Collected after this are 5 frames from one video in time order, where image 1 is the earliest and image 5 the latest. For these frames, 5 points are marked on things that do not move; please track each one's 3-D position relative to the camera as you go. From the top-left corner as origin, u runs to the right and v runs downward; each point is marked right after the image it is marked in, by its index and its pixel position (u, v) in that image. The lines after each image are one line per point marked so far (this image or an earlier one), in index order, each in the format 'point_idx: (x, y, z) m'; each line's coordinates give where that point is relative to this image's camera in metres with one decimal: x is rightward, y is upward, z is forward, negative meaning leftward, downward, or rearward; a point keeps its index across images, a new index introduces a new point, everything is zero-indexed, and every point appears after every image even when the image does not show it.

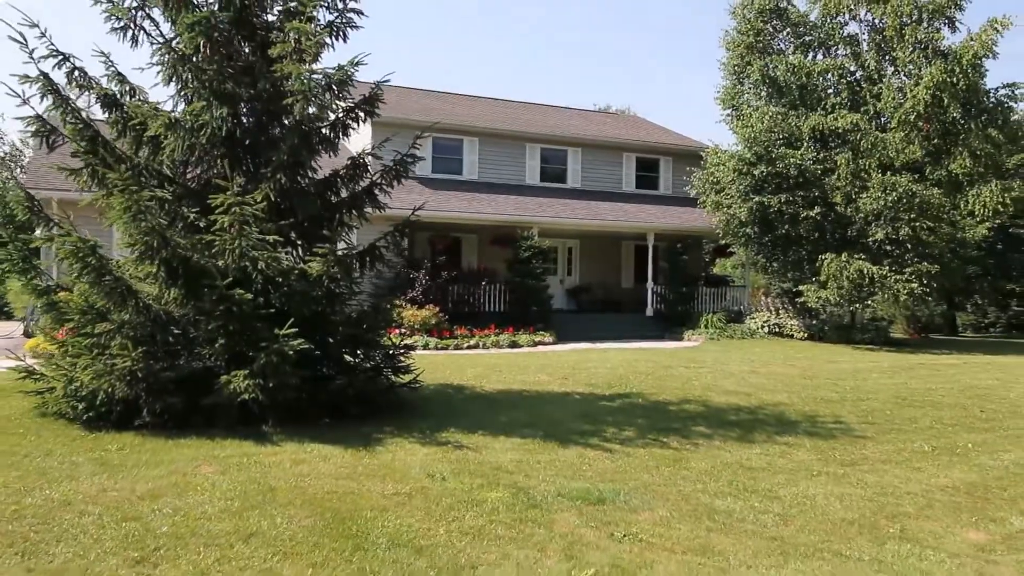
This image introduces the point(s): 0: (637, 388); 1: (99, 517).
0: (+1.5, -1.2, +9.7) m
1: (-2.1, -1.2, +4.0) m
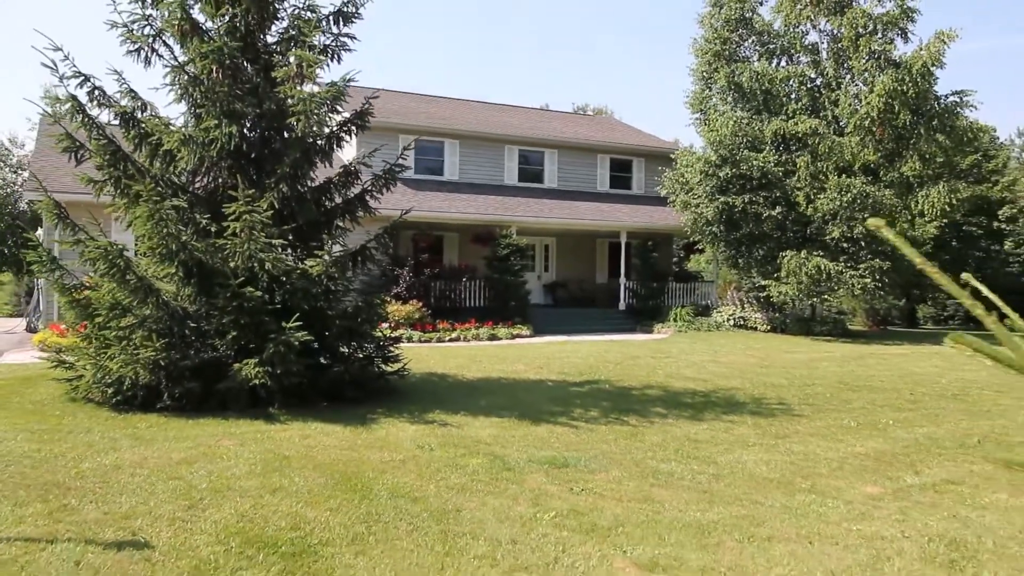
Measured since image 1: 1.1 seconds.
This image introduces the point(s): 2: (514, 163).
0: (+1.3, -1.2, +10.6) m
1: (-2.2, -1.2, +4.9) m
2: (+0.1, +3.1, +19.8) m
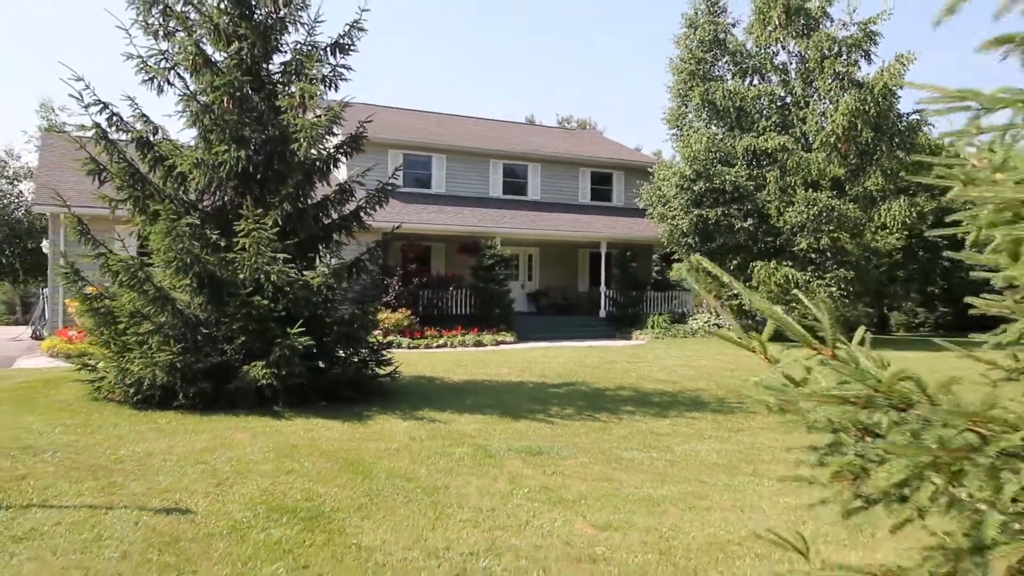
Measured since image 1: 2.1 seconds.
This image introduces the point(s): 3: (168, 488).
0: (+1.0, -1.3, +11.4) m
1: (-2.4, -1.2, +5.6) m
2: (-0.3, +2.9, +20.6) m
3: (-2.1, -1.2, +4.9) m
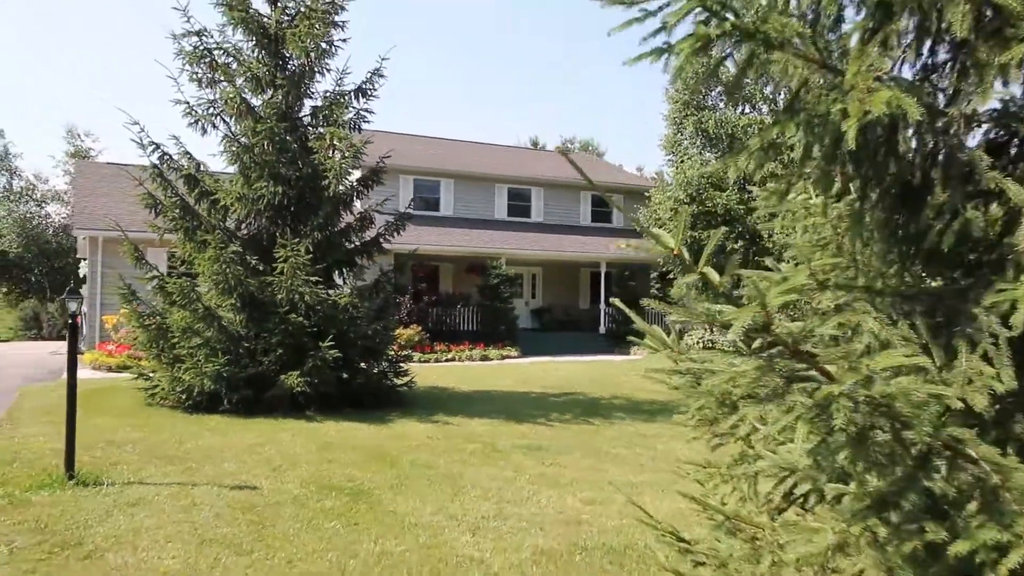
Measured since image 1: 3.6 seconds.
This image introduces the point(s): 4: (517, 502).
0: (+1.1, -1.6, +12.5) m
1: (-2.4, -1.4, +6.7) m
2: (-0.2, +2.4, +21.8) m
3: (-2.1, -1.4, +6.0) m
4: (0.0, -1.5, +5.5) m
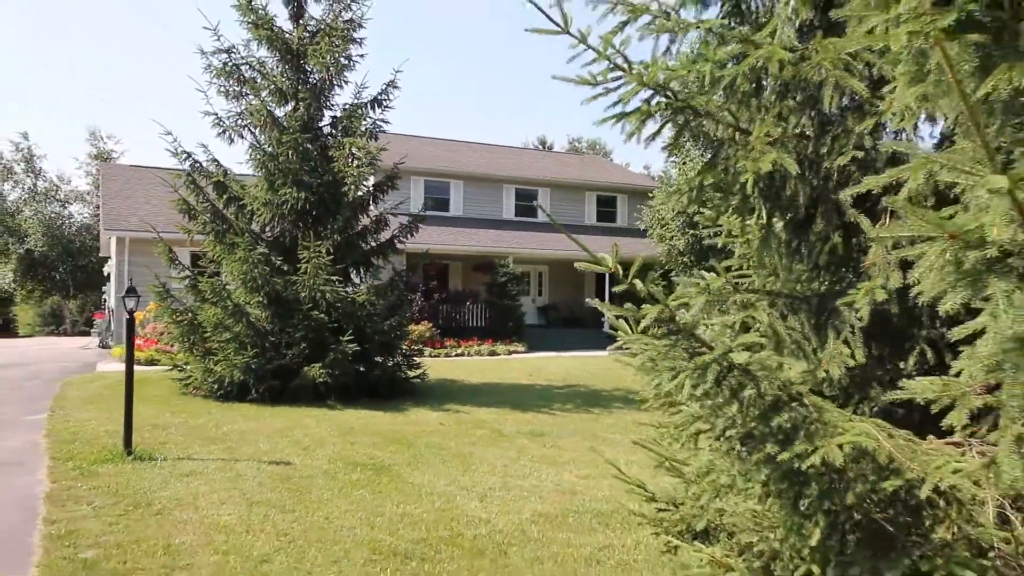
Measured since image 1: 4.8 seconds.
0: (+1.2, -1.6, +13.2) m
1: (-2.3, -1.4, +7.5) m
2: (0.0, +2.5, +22.5) m
3: (-2.1, -1.4, +6.7) m
4: (+0.1, -1.5, +6.2) m
